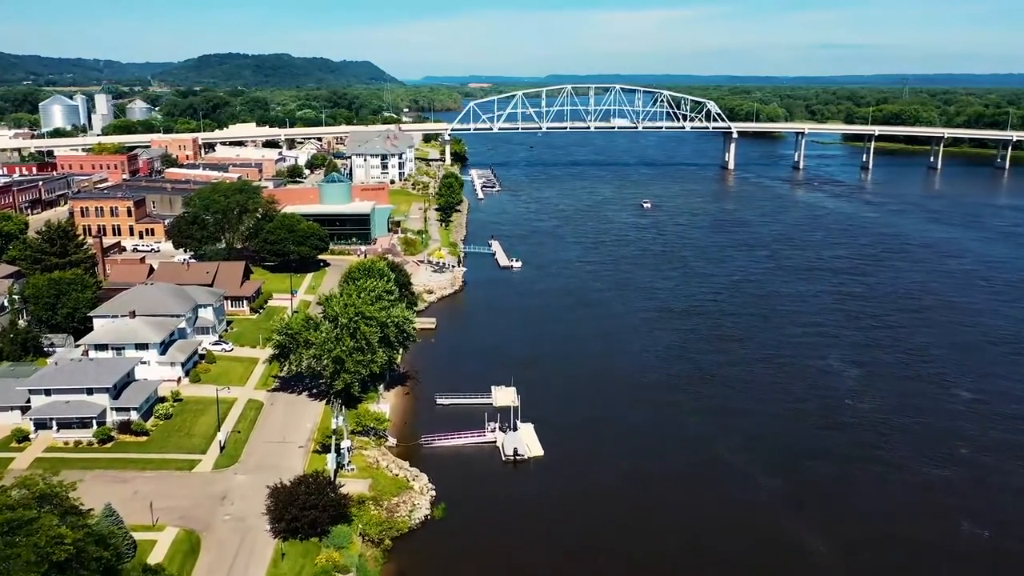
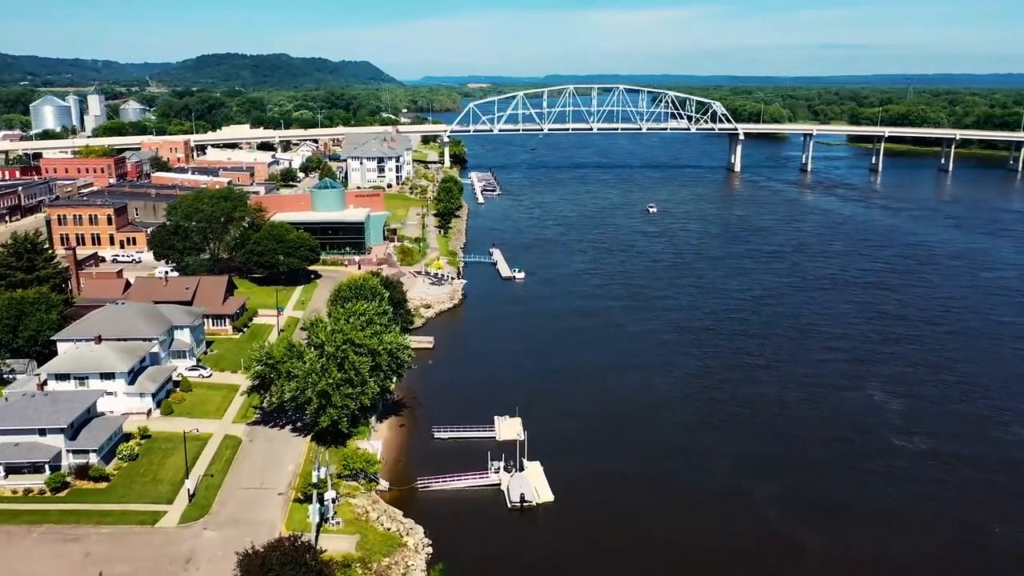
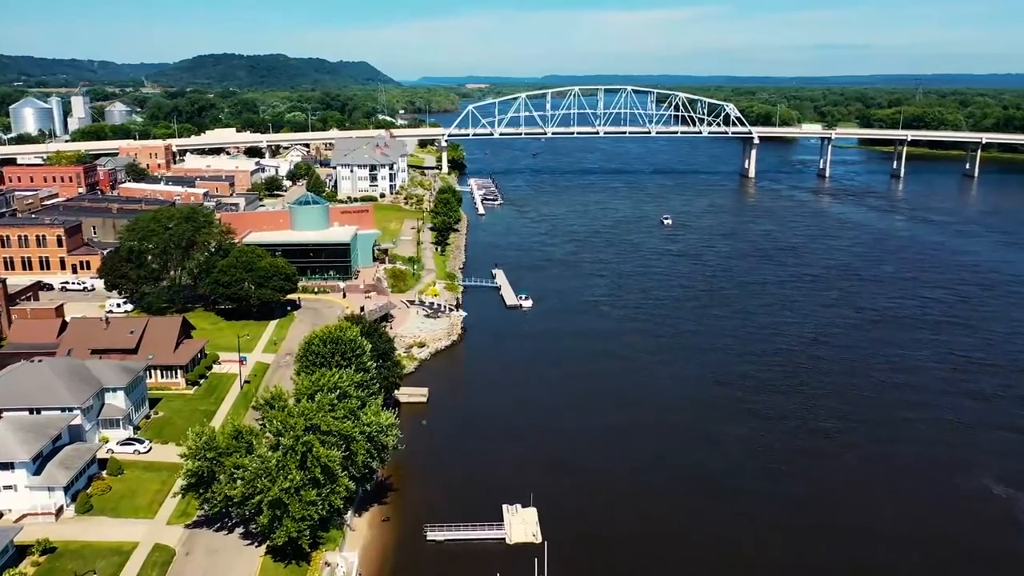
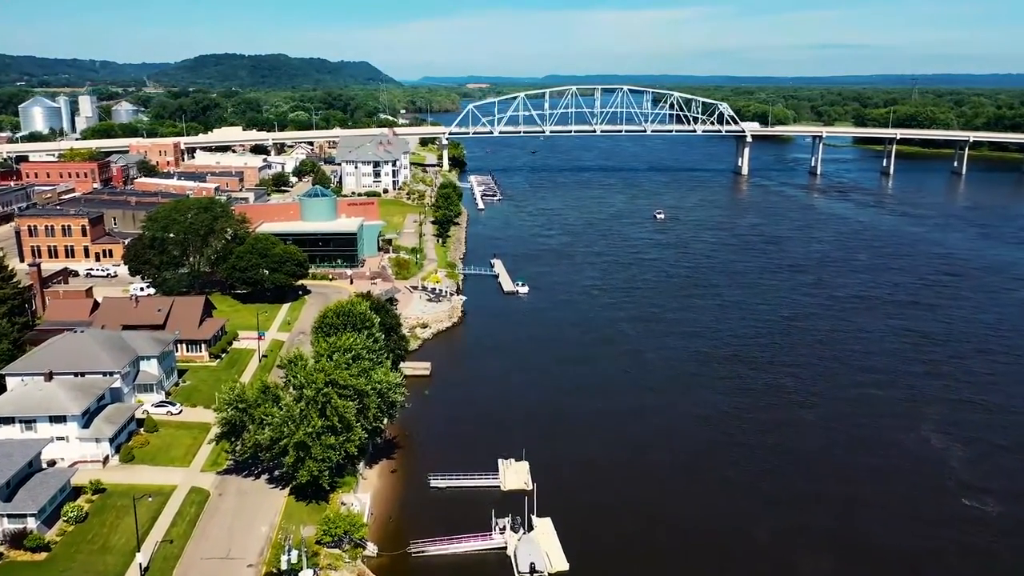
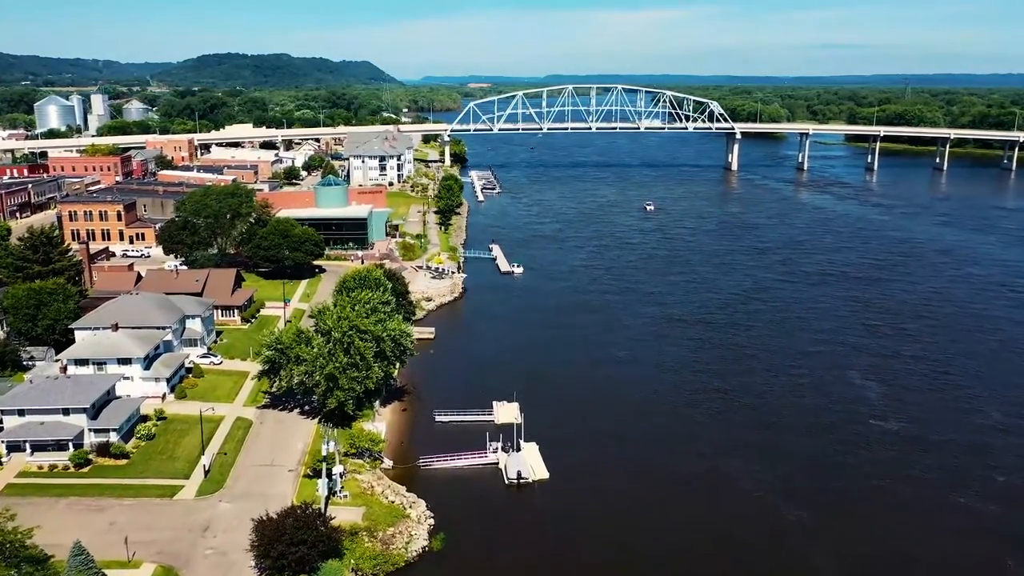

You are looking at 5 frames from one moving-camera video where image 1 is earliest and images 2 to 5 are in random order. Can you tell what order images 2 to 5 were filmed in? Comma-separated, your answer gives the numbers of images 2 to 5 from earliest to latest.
5, 2, 4, 3
